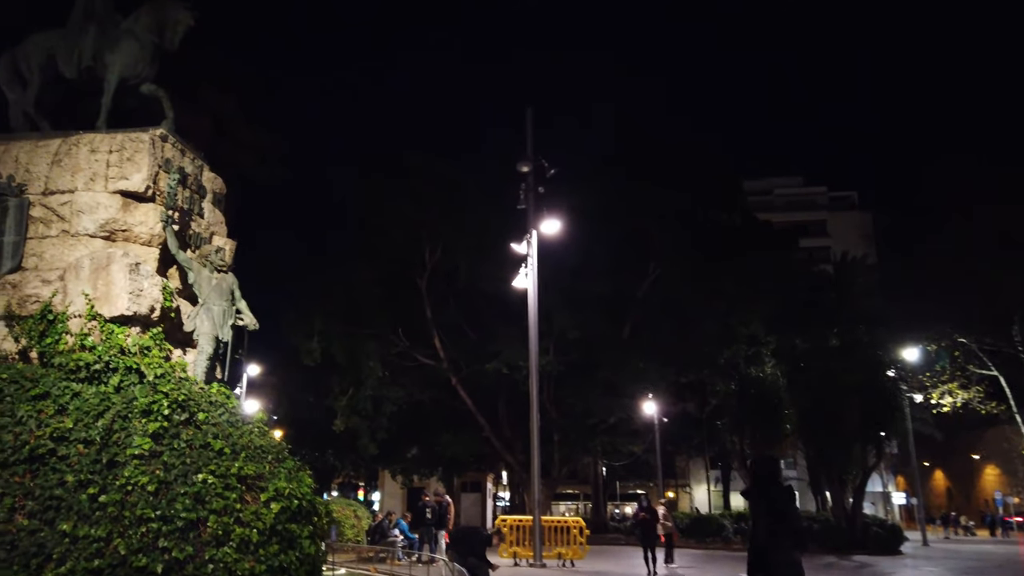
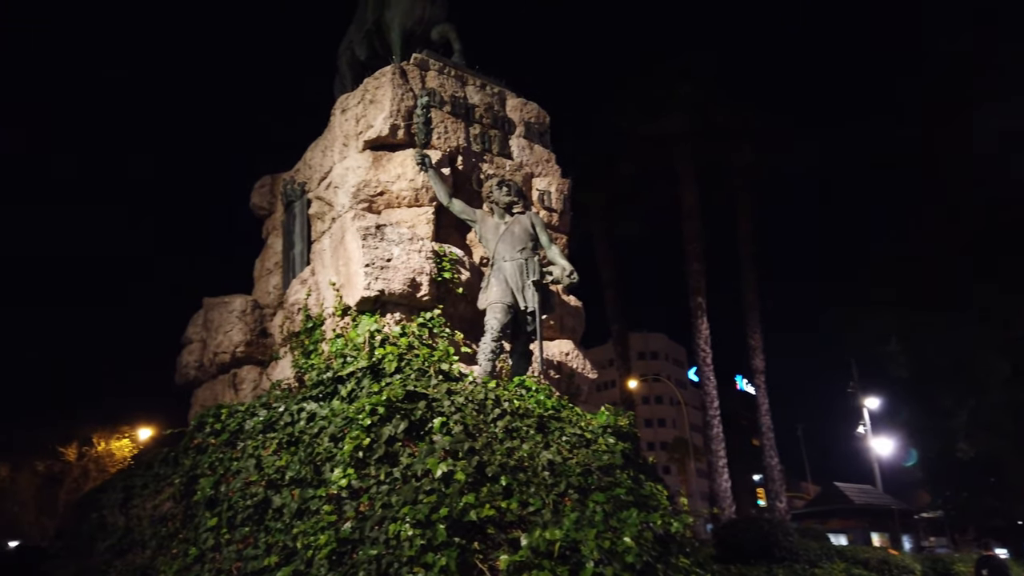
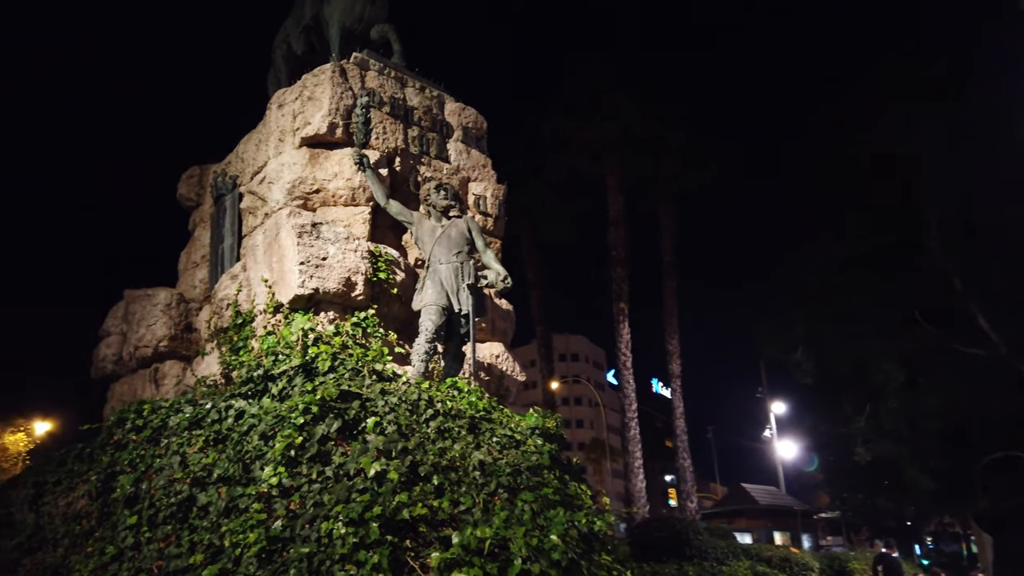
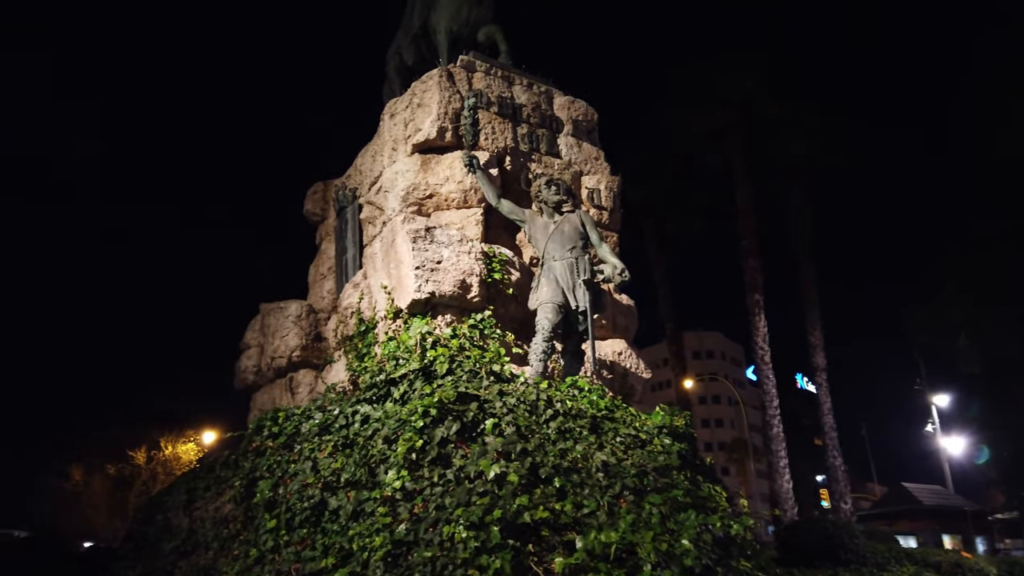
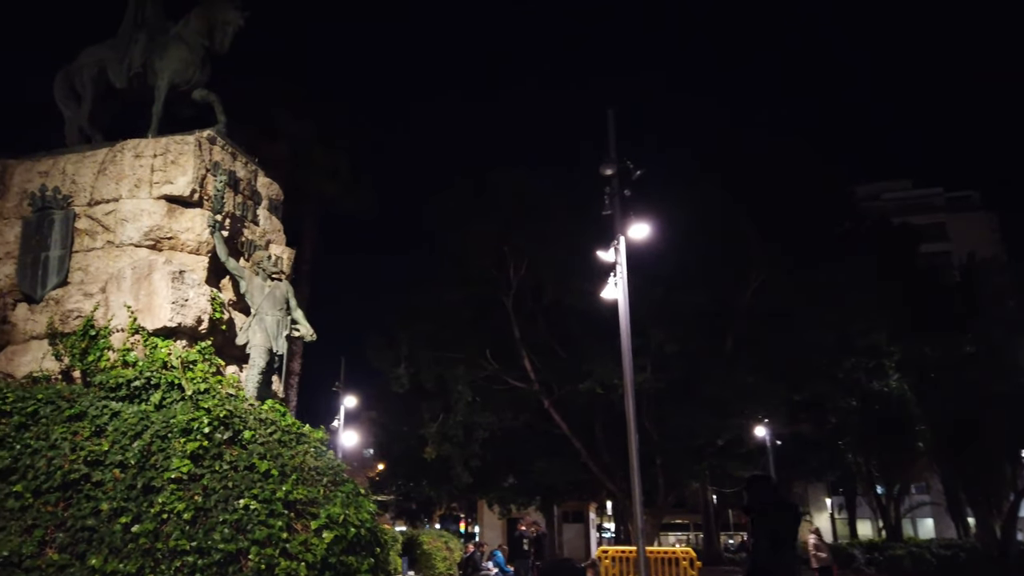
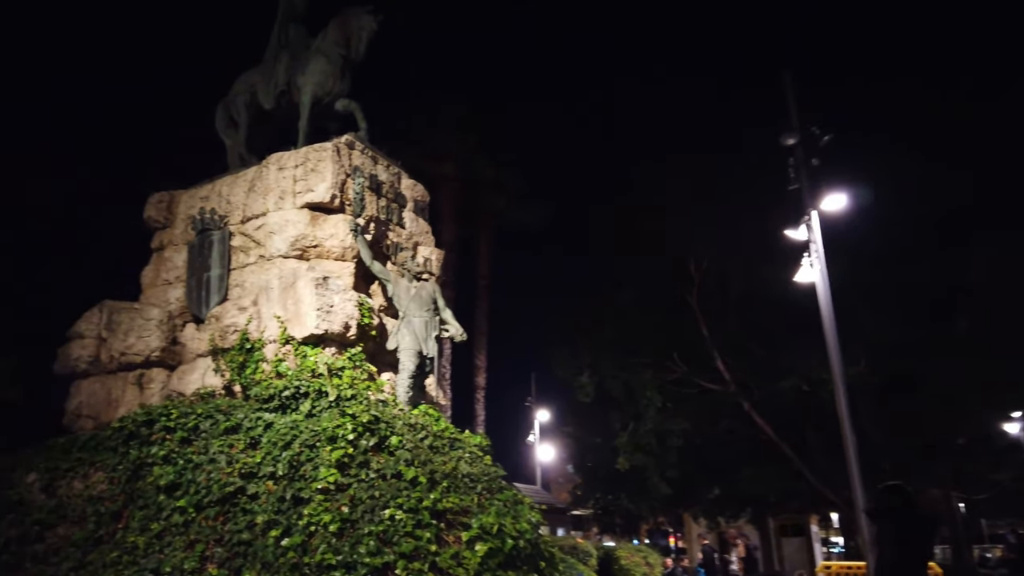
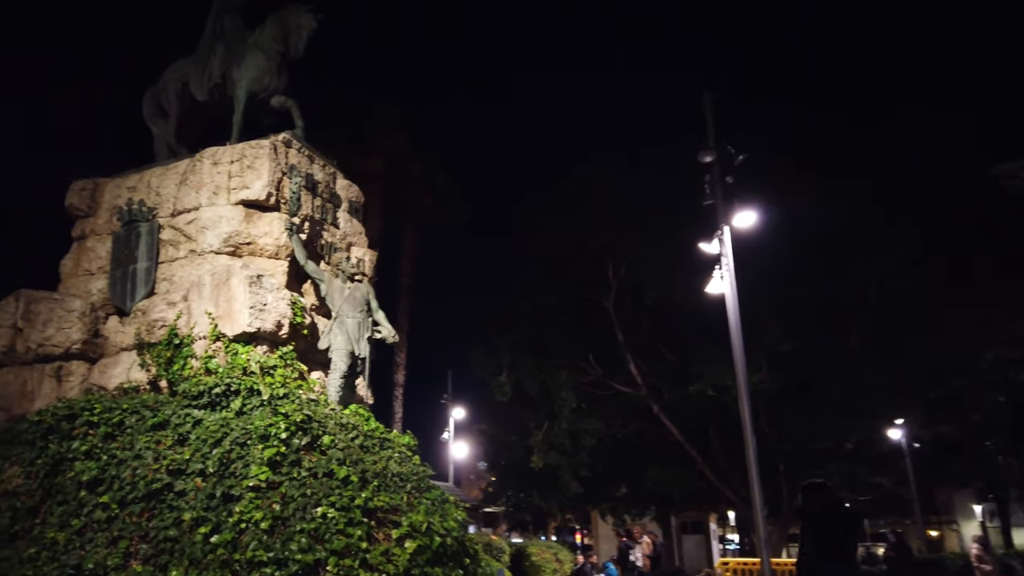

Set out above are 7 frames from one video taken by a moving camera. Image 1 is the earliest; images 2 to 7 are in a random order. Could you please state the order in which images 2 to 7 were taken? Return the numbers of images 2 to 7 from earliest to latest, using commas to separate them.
5, 7, 6, 3, 2, 4
